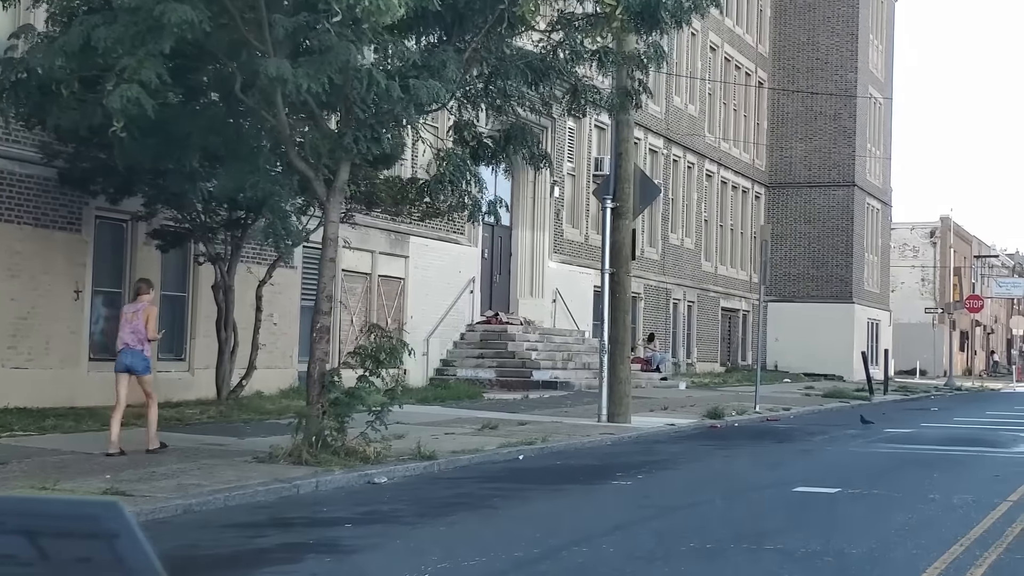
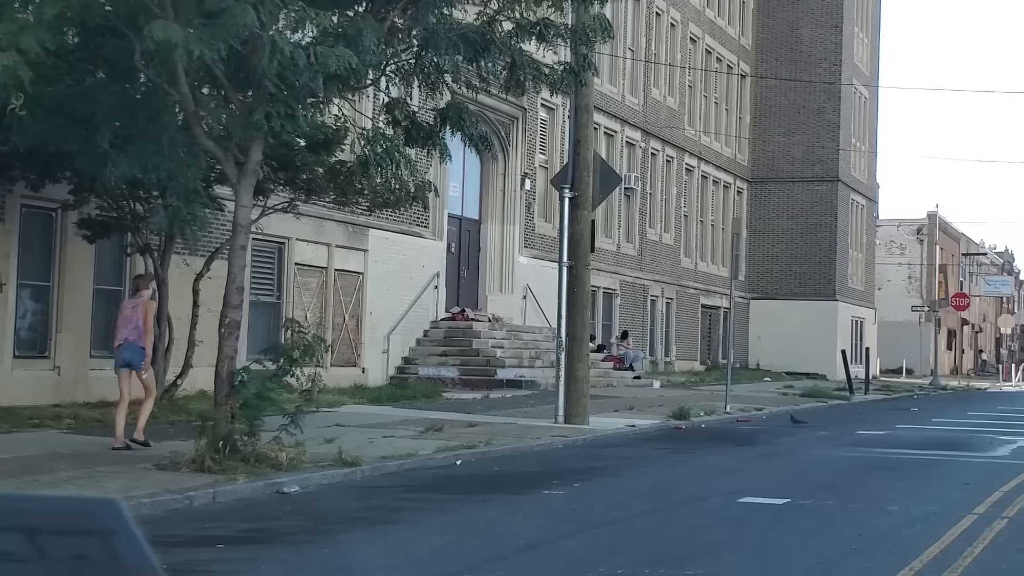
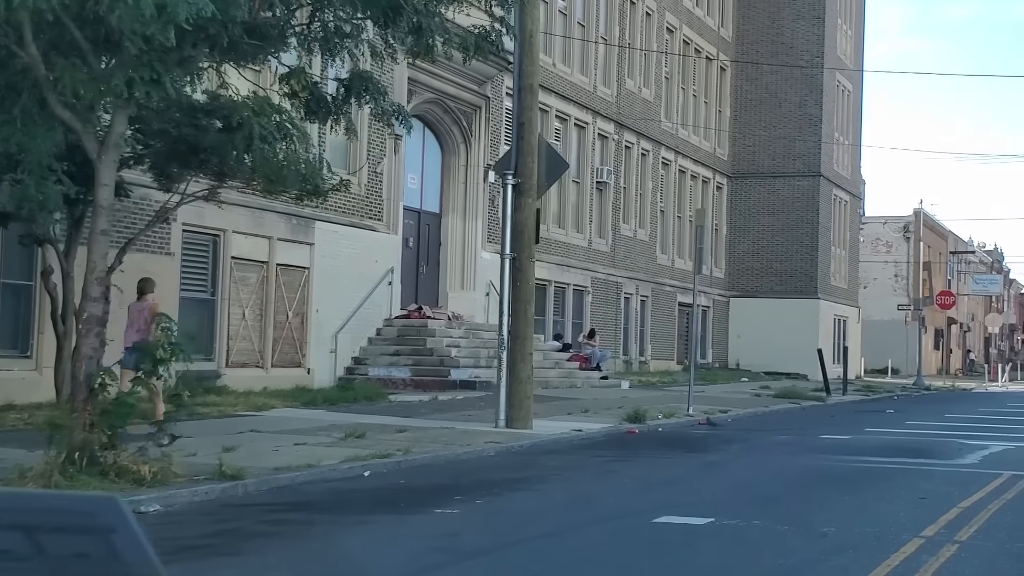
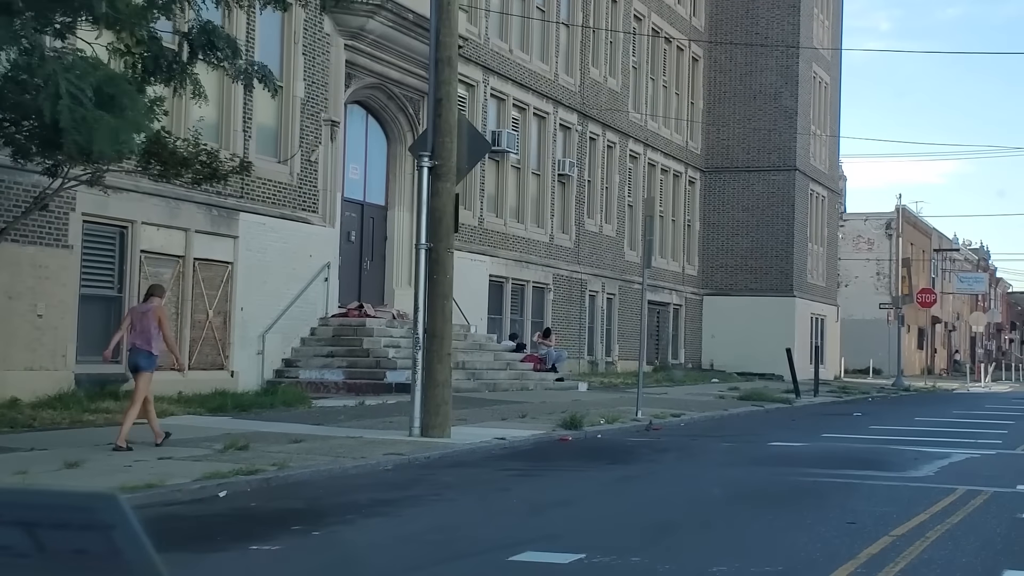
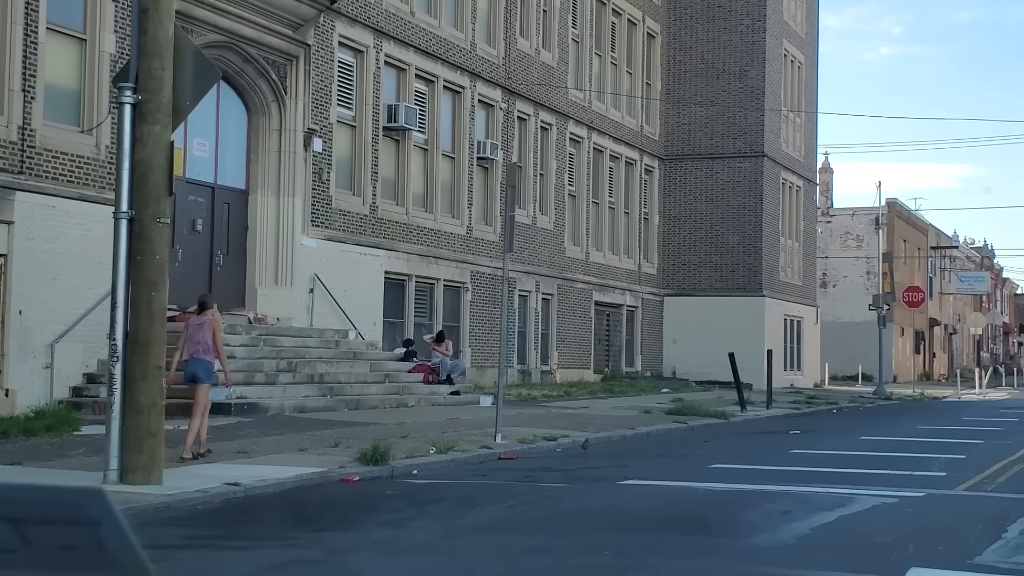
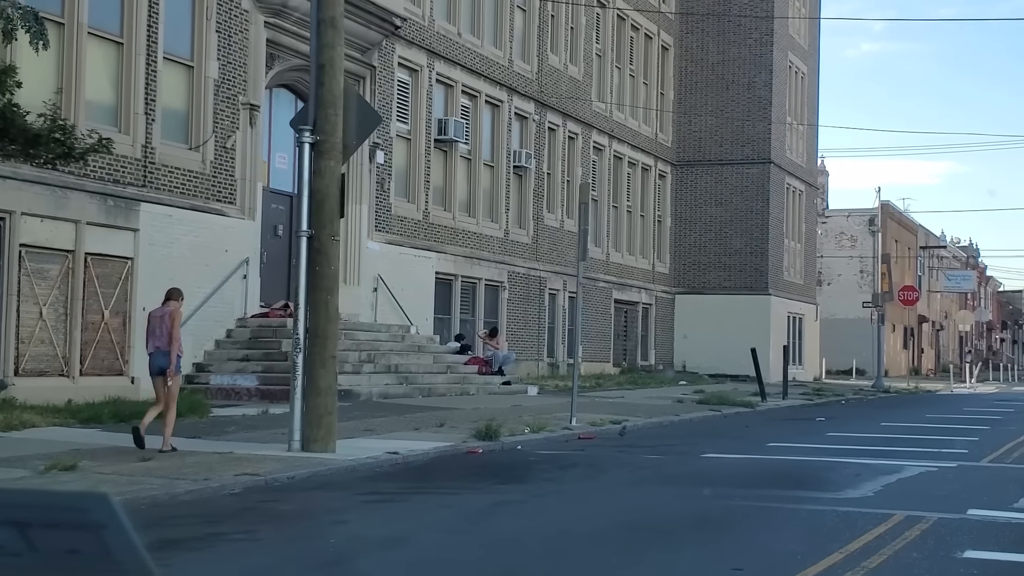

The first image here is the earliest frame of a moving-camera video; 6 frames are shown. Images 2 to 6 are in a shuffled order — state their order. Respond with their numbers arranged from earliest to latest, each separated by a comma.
2, 3, 4, 6, 5
